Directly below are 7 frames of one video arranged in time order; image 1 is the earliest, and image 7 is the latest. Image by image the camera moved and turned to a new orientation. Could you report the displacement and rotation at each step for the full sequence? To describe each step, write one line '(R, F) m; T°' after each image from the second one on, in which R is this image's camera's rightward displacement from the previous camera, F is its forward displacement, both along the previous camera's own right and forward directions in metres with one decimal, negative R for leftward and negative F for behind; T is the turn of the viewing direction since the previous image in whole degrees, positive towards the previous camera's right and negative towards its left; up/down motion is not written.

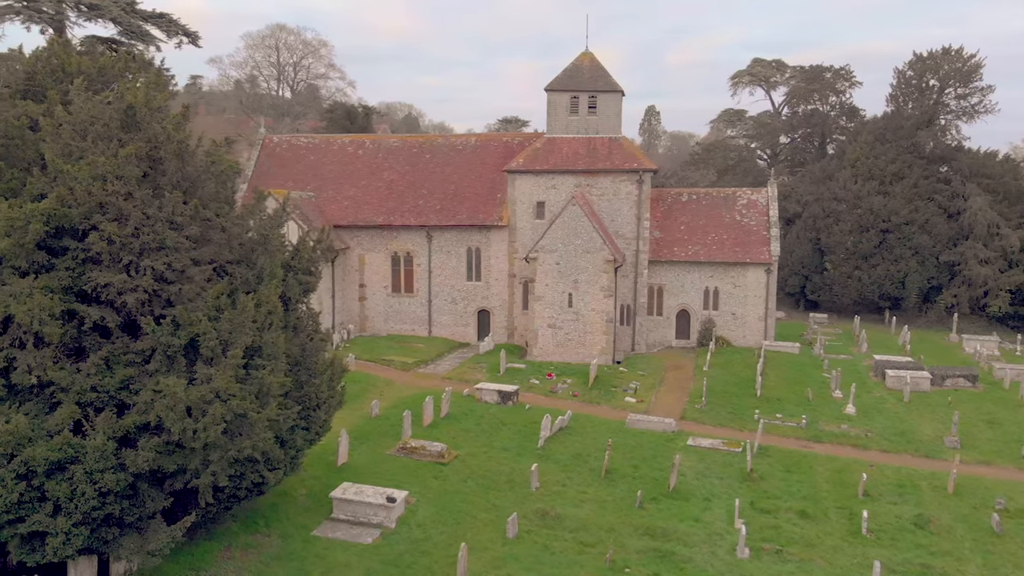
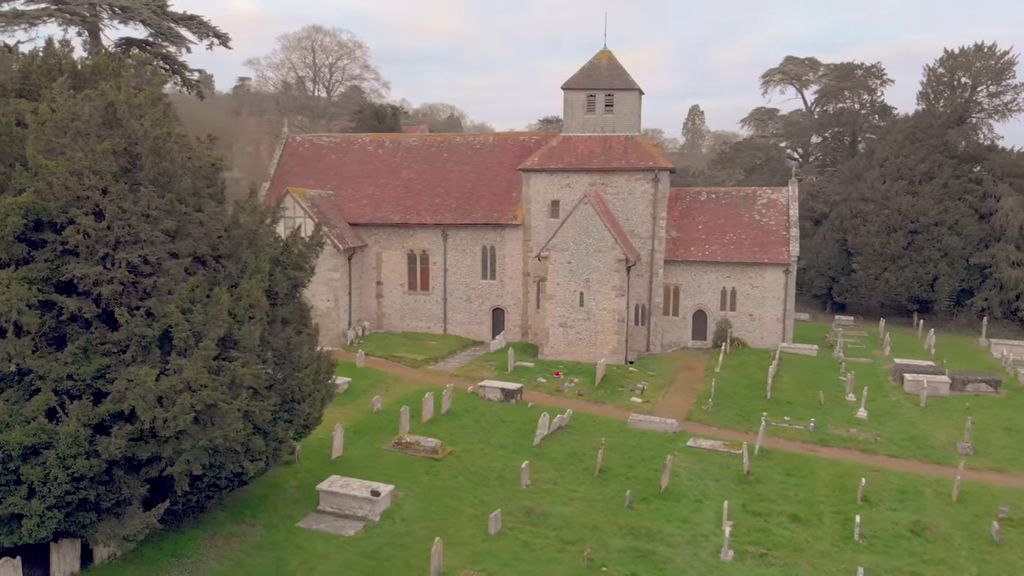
(+1.2, 0.0) m; -3°
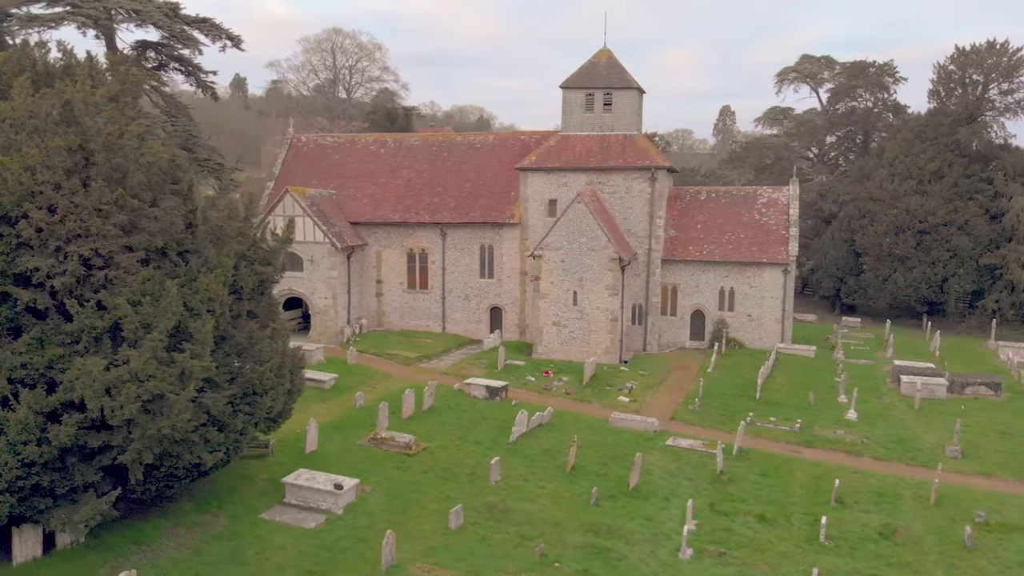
(+1.4, 0.0) m; -2°
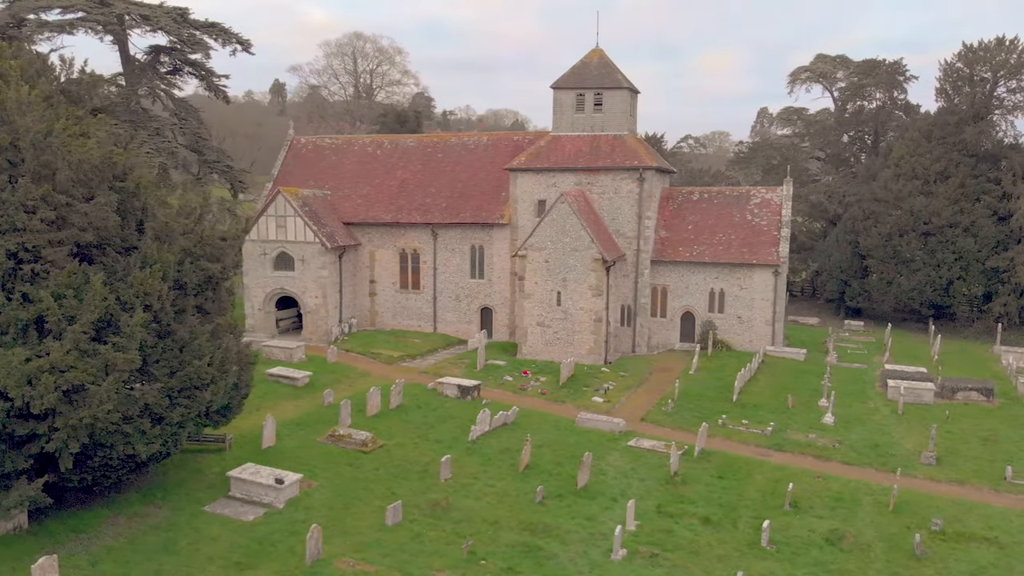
(+2.0, +0.1) m; -2°
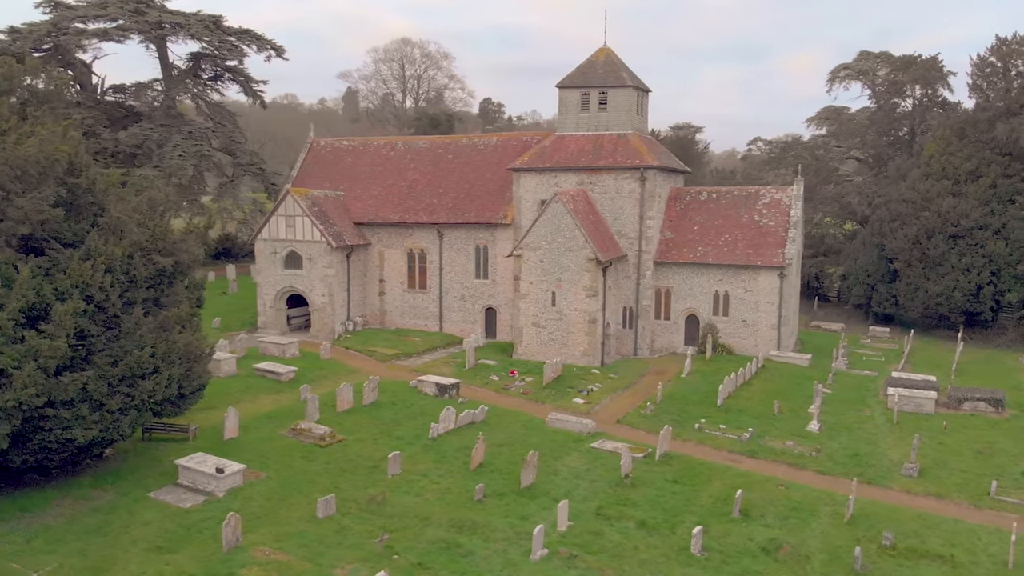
(+2.8, +0.2) m; -5°
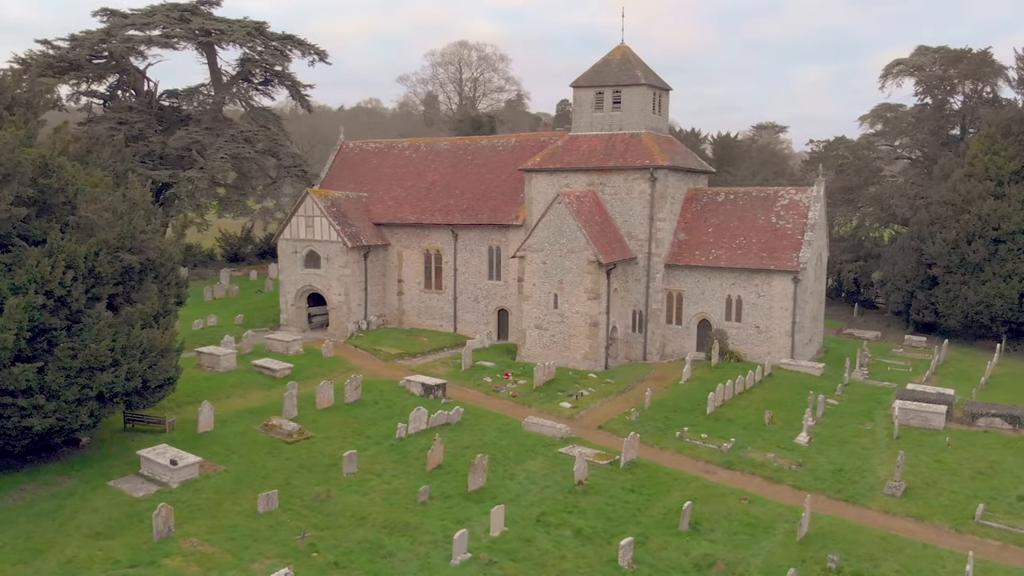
(+2.9, +0.3) m; -6°
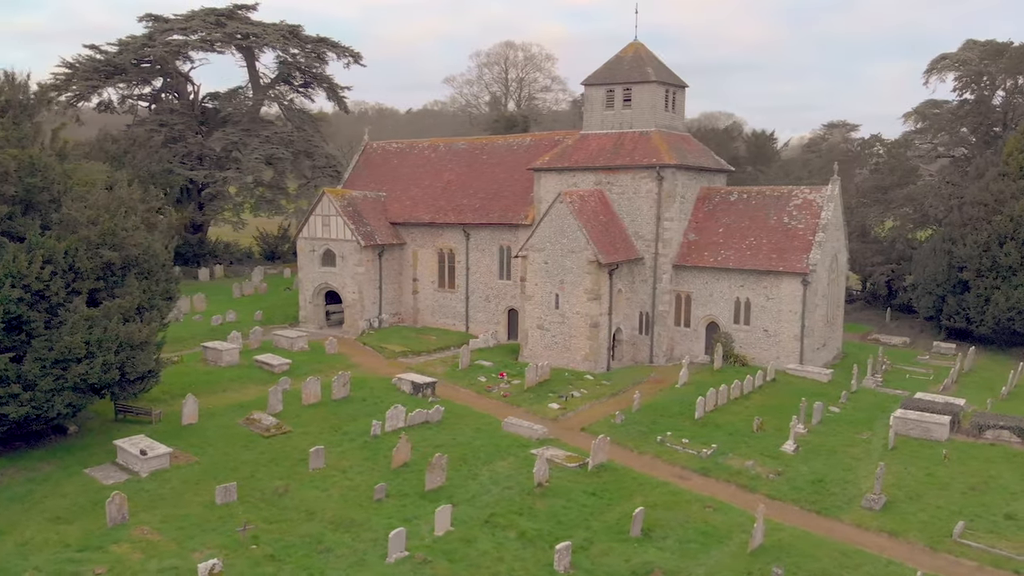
(+2.4, +0.2) m; -5°
